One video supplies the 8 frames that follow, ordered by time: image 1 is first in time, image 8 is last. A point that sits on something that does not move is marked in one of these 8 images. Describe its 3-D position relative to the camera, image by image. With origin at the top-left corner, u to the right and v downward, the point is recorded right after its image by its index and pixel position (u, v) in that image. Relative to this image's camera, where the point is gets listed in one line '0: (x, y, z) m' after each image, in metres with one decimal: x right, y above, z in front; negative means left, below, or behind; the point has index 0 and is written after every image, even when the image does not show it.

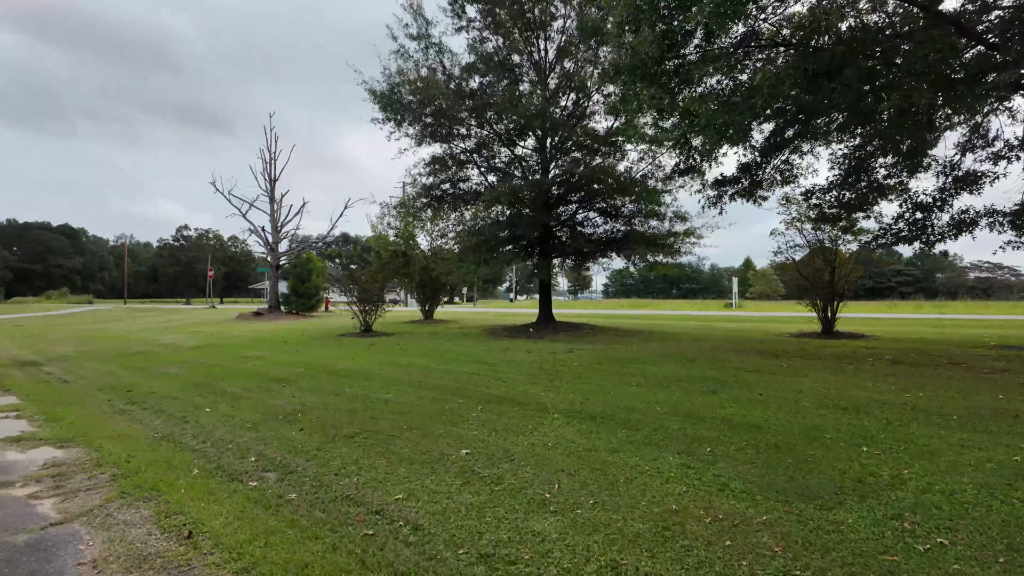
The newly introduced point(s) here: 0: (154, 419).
0: (-4.2, -1.5, +6.9) m
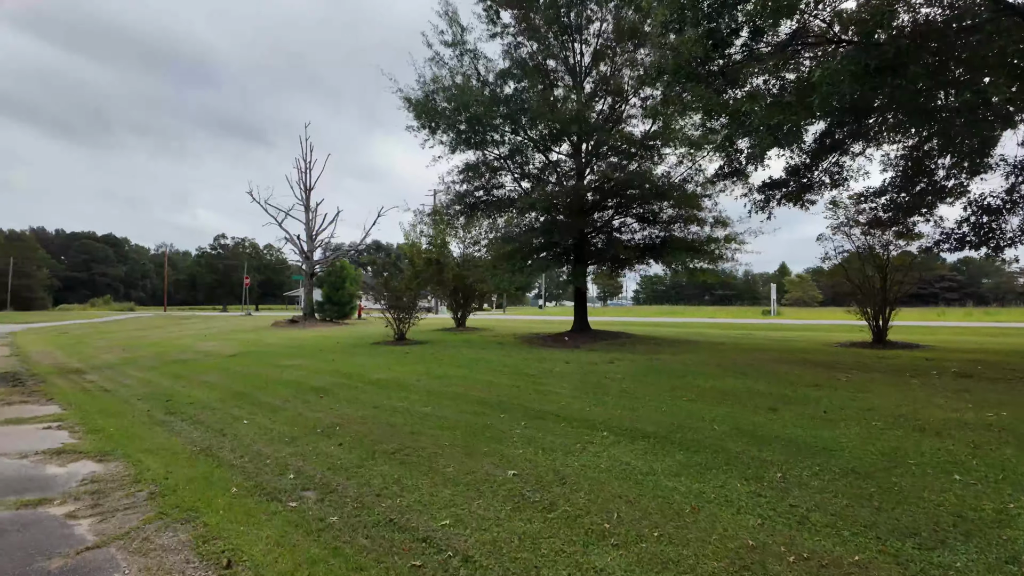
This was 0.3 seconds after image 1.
0: (-3.7, -1.7, +6.9) m
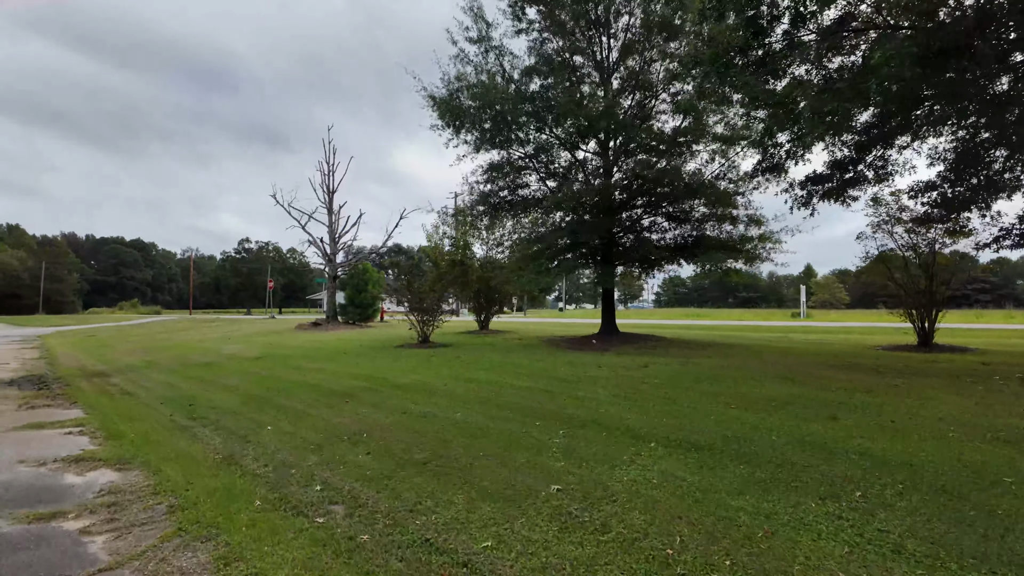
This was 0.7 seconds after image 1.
0: (-3.3, -1.7, +6.6) m
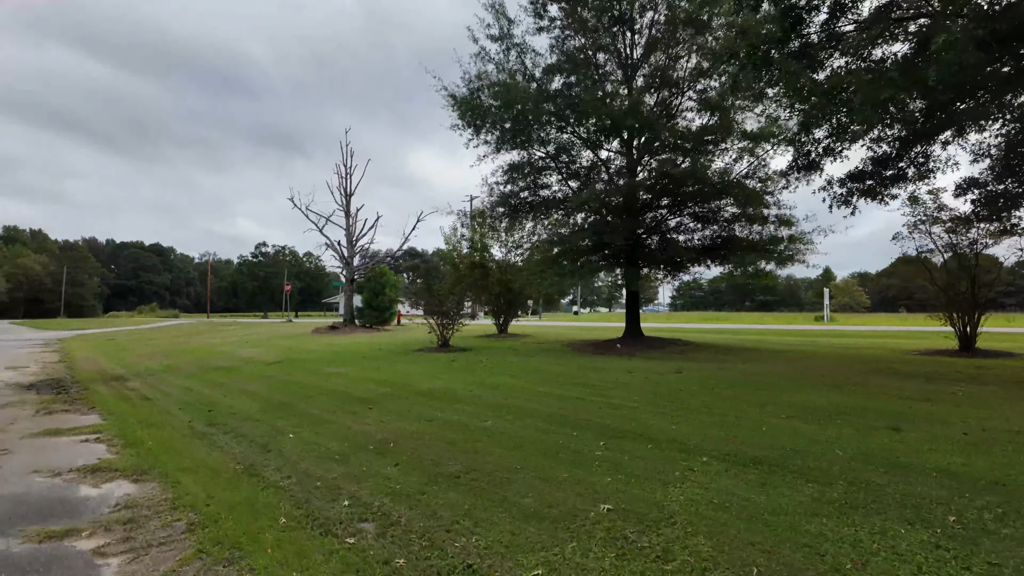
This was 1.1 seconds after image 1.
0: (-3.0, -1.7, +6.3) m
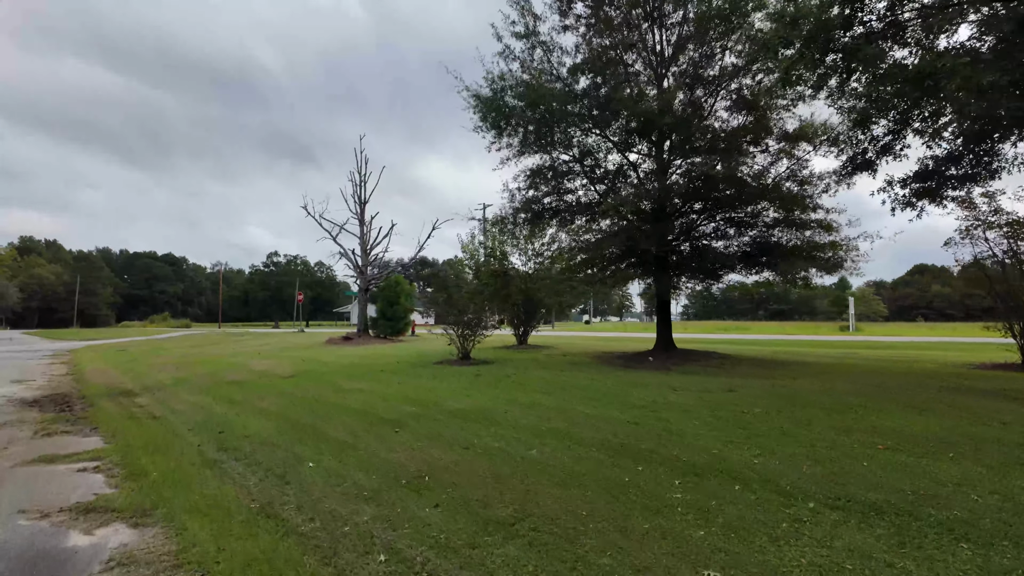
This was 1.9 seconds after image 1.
0: (-2.5, -1.8, +5.6) m
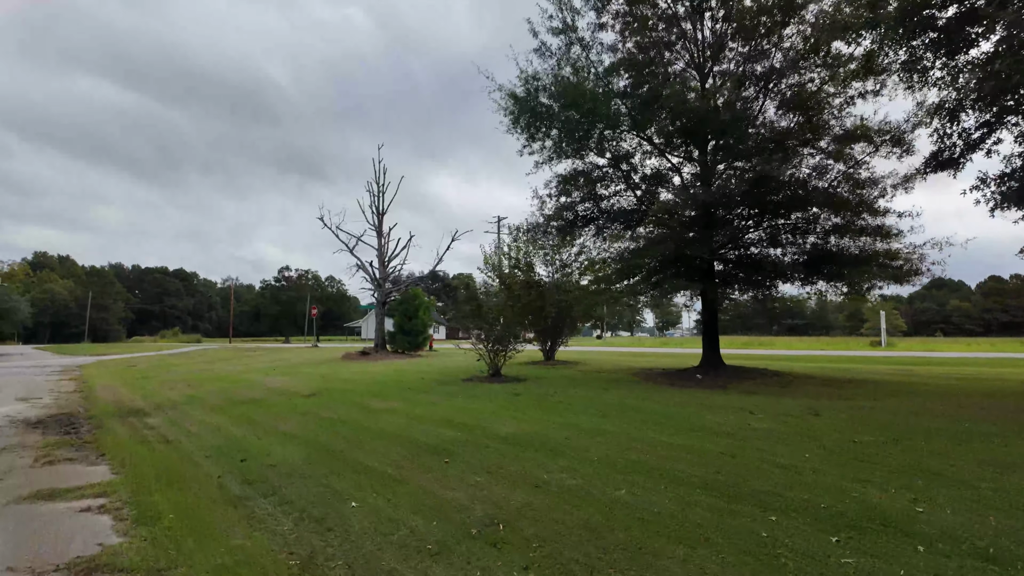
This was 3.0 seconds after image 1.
0: (-1.8, -1.9, +4.7) m
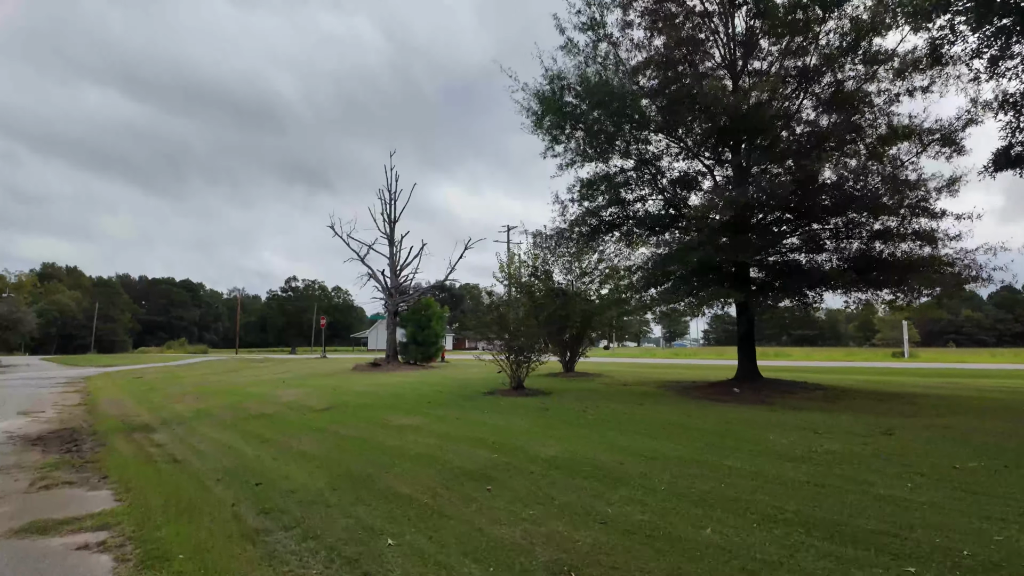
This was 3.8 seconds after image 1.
0: (-1.4, -1.9, +4.0) m
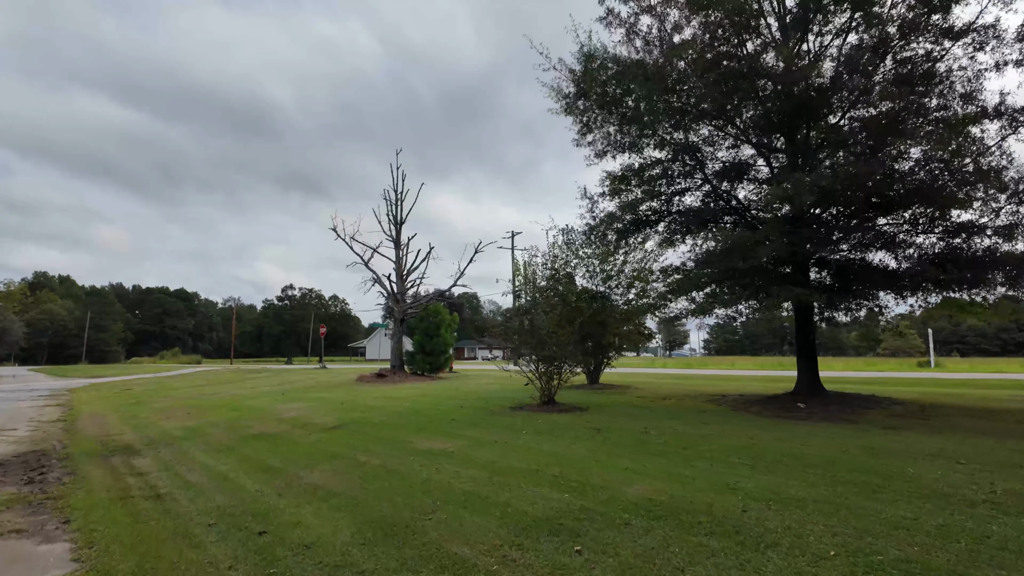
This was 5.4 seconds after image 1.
0: (-0.7, -1.8, +2.6) m
